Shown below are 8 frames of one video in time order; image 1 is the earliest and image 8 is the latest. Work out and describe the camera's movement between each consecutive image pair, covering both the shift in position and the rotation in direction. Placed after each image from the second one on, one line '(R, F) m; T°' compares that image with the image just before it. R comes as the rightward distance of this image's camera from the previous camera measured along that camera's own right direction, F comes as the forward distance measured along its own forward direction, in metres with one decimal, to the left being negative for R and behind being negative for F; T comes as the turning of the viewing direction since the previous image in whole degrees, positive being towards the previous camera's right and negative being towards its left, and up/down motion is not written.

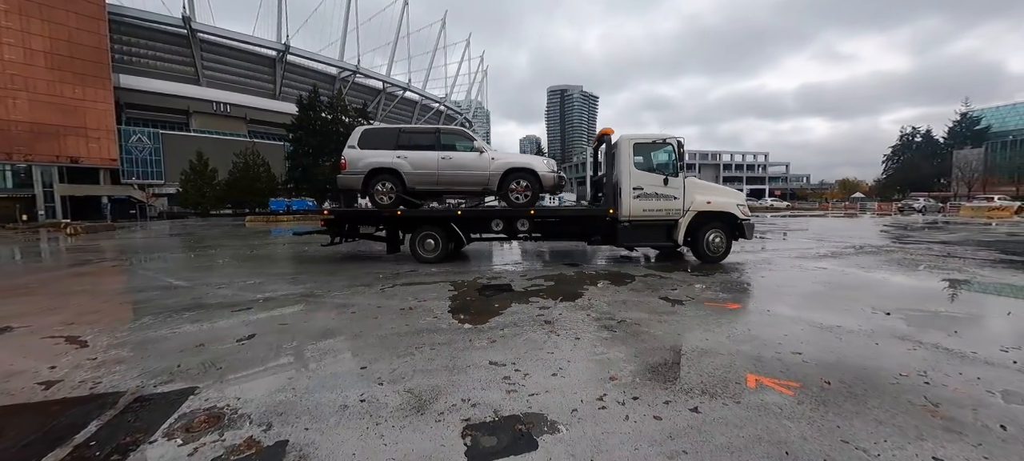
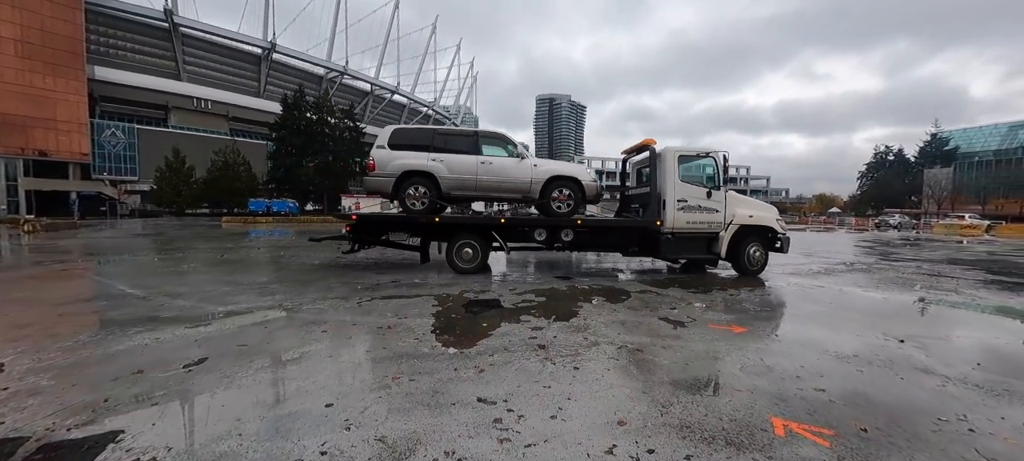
(-0.1, +0.4) m; +2°
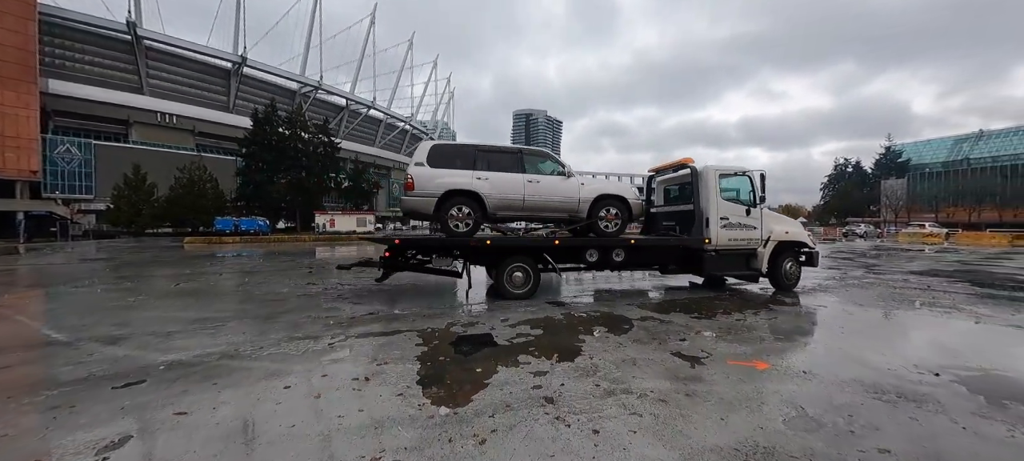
(-0.2, +0.5) m; +3°
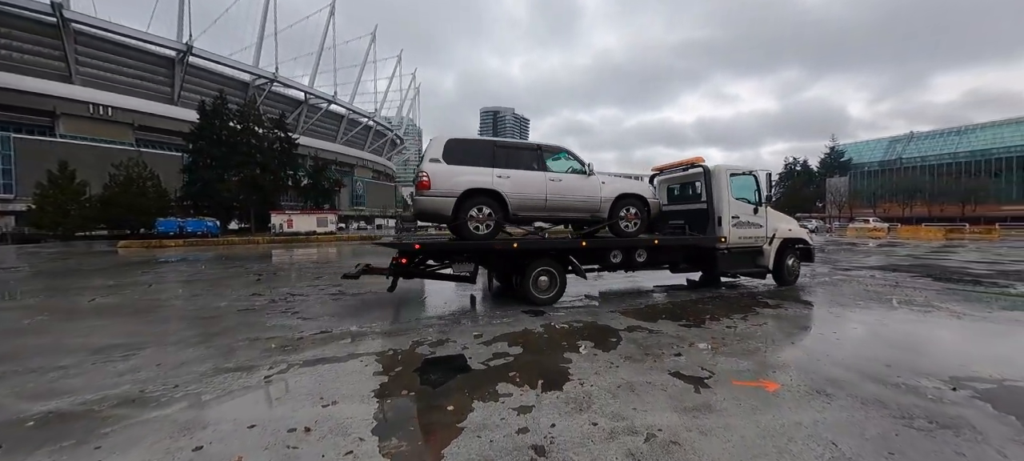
(-0.1, +0.6) m; +5°
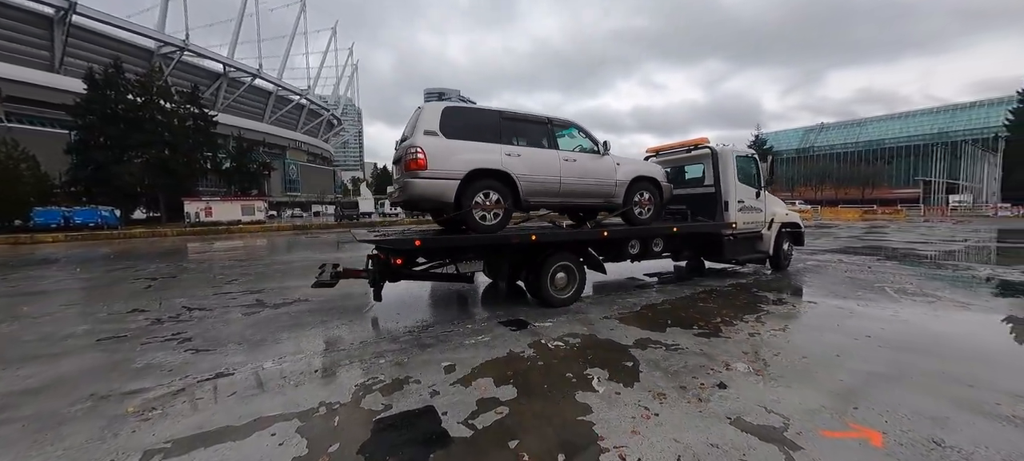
(-0.3, +1.2) m; +8°
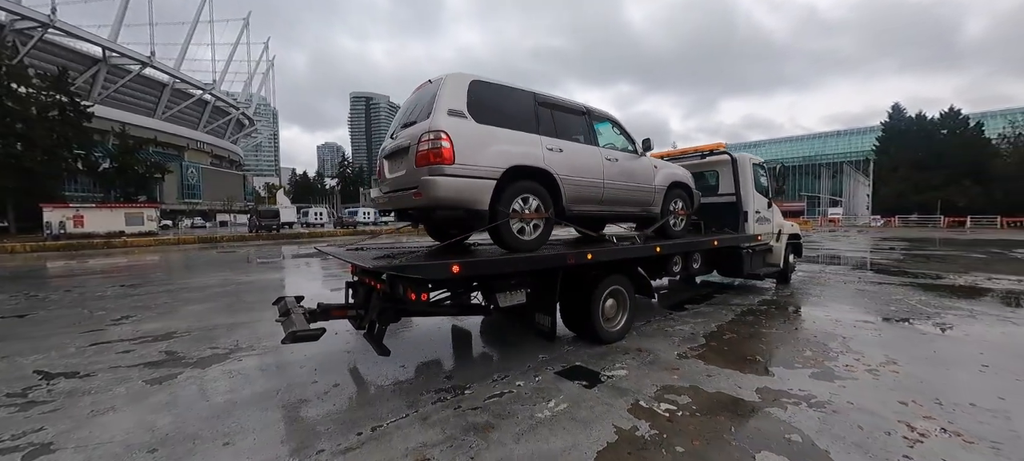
(-1.2, +1.3) m; +10°
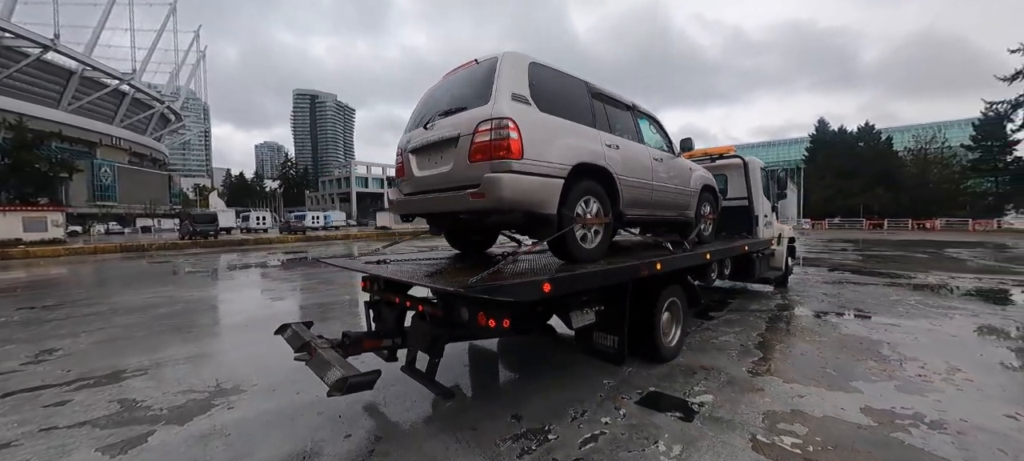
(-0.9, +0.6) m; +7°
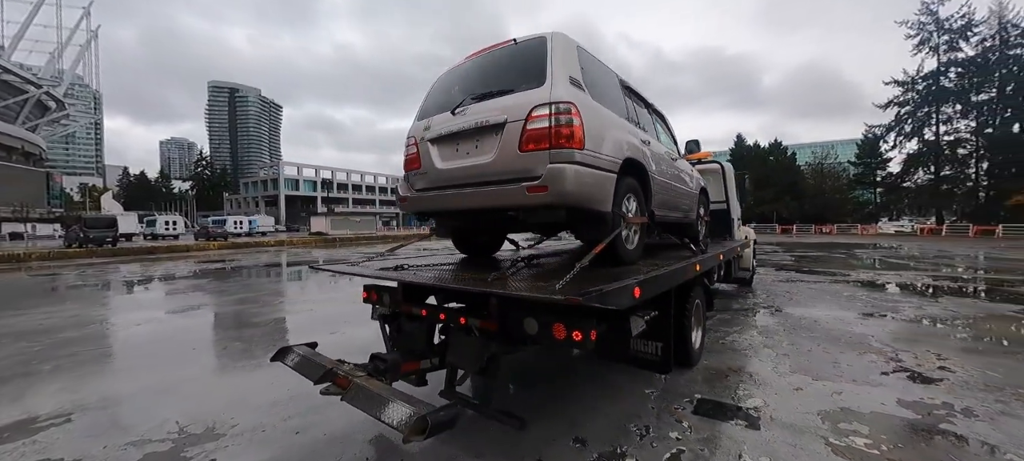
(-0.8, +0.4) m; +9°
